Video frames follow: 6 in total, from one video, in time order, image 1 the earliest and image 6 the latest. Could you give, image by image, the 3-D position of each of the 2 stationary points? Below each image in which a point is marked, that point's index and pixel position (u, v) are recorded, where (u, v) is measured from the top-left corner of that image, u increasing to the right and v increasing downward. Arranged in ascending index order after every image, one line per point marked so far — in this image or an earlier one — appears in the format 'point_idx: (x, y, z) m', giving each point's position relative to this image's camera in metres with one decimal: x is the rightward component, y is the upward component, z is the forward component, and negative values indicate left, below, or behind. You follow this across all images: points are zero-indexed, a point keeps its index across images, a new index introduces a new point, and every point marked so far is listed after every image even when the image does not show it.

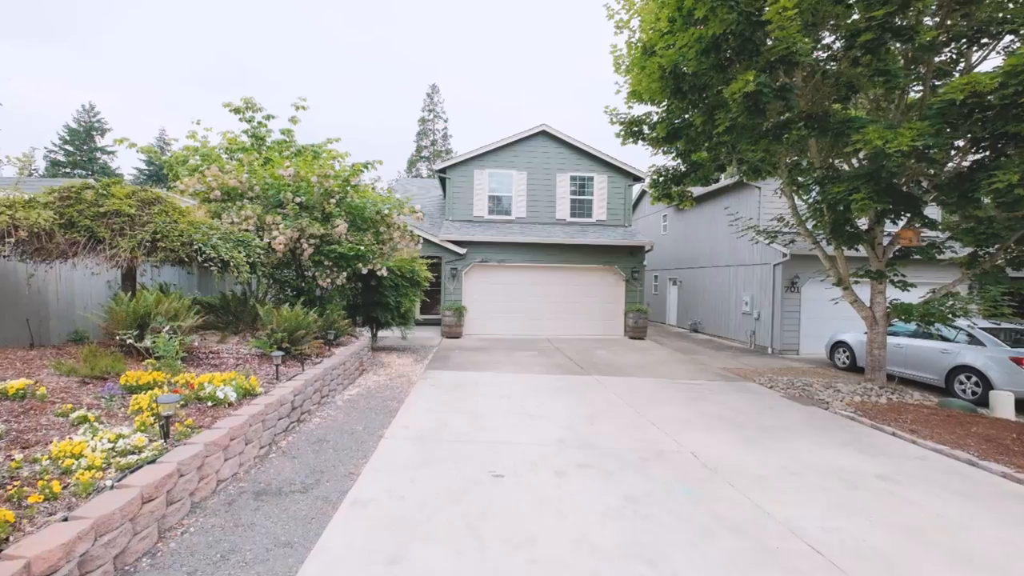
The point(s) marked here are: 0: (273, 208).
0: (-5.0, +1.7, +7.3) m
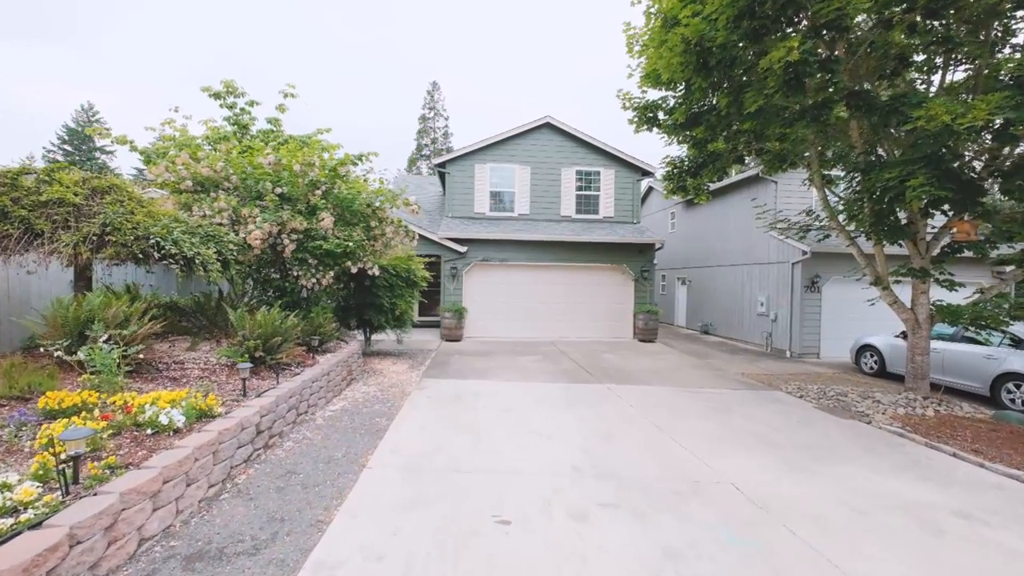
0: (-4.9, +1.7, +6.6) m
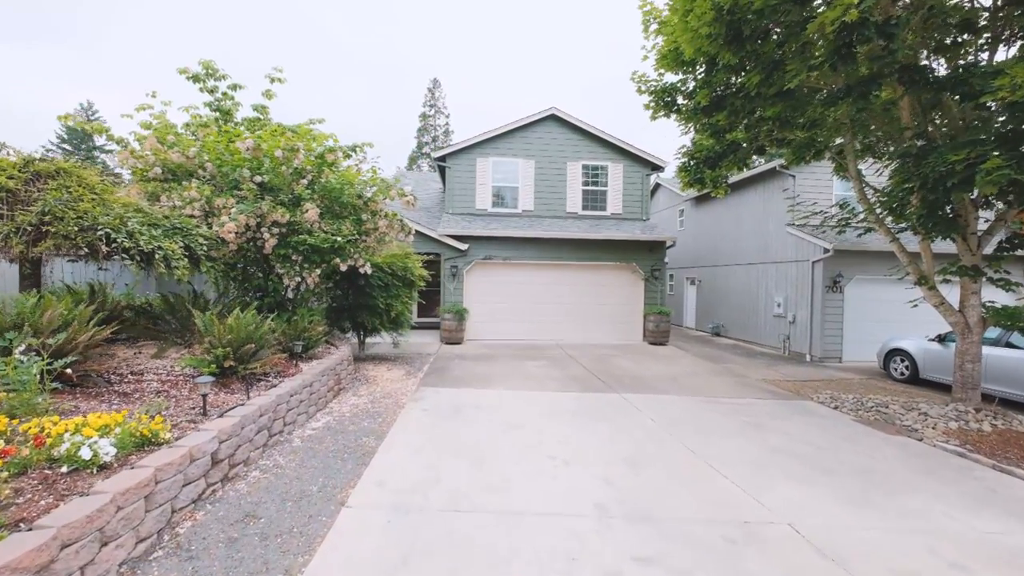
0: (-4.8, +1.7, +5.9) m
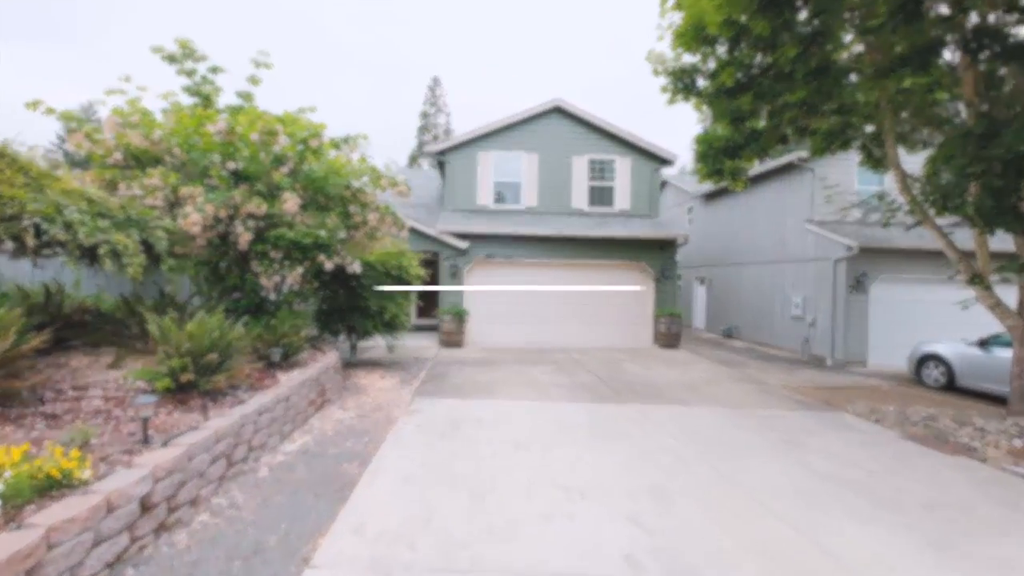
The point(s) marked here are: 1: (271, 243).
0: (-4.7, +1.7, +5.3) m
1: (-3.7, +0.7, +5.4) m
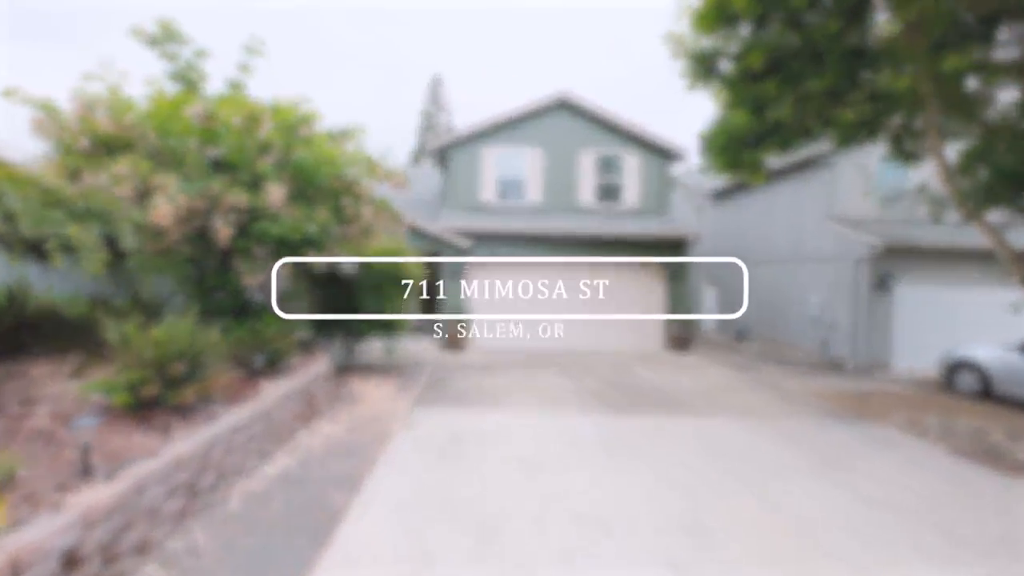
0: (-4.6, +1.7, +4.8) m
1: (-3.6, +0.7, +4.9) m
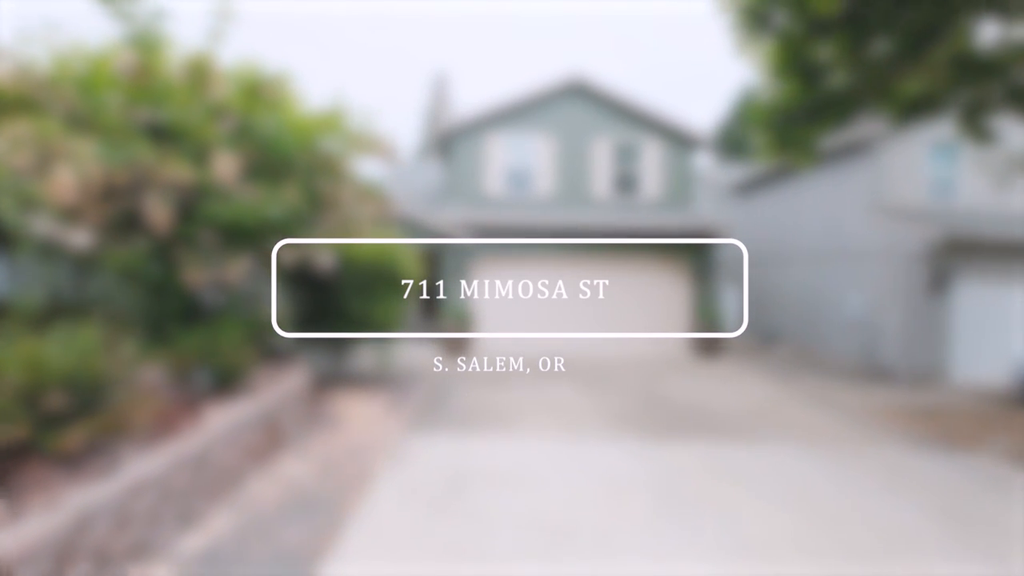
0: (-4.5, +1.7, +3.8) m
1: (-3.4, +0.7, +3.9) m
